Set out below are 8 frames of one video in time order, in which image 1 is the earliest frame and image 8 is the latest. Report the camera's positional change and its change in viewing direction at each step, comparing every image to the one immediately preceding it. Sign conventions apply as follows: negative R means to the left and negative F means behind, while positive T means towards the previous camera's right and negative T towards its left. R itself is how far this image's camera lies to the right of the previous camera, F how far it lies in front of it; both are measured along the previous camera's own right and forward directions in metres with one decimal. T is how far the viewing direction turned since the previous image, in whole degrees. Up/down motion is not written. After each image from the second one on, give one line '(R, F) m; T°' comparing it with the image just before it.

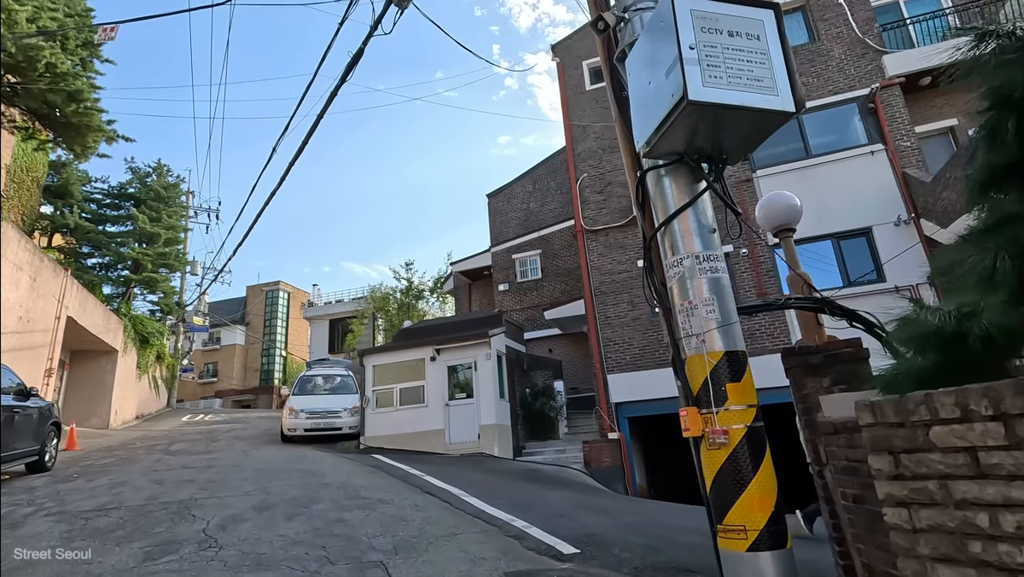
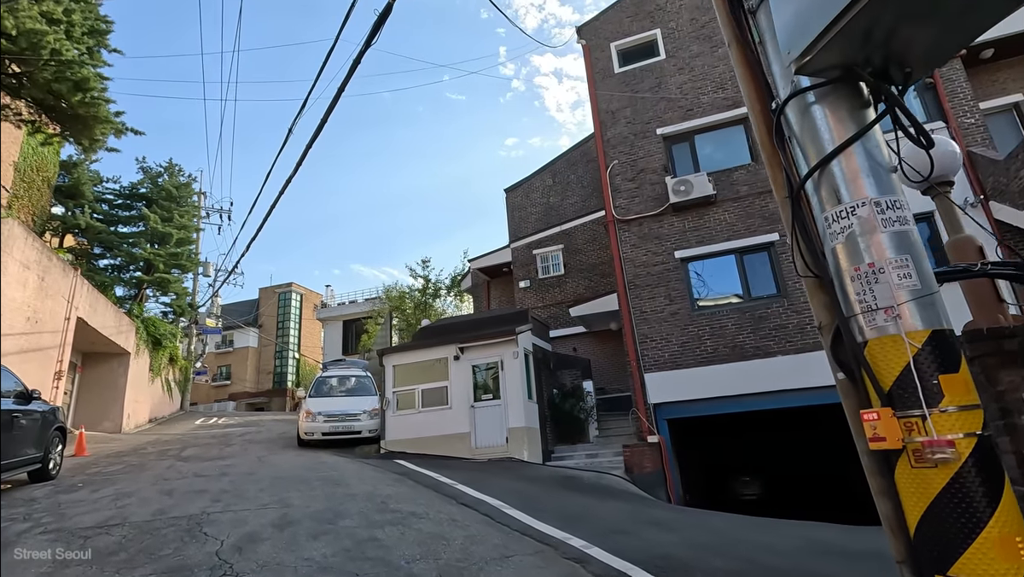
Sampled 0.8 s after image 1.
(-0.4, +0.7) m; -1°
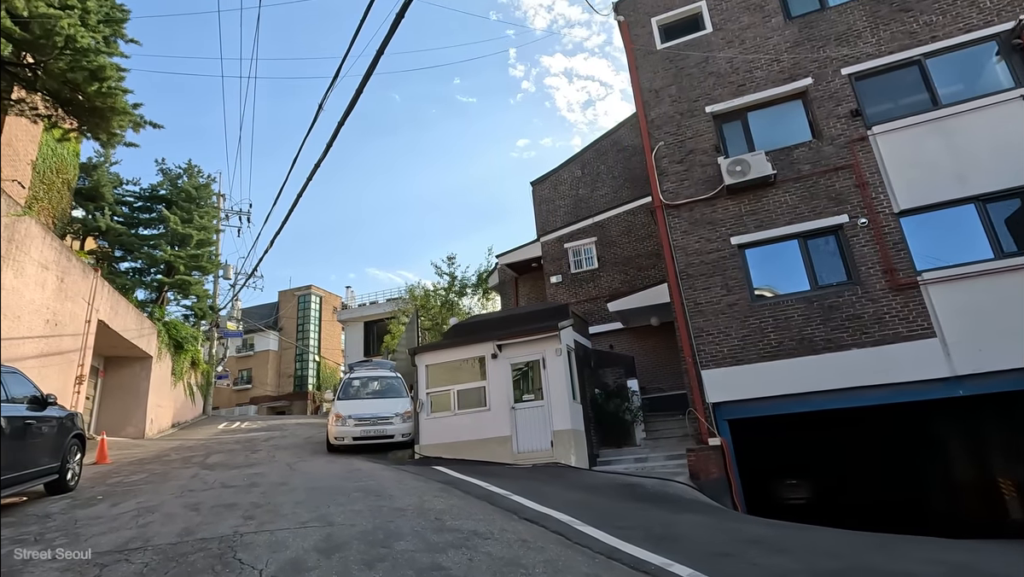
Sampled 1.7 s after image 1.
(-0.5, +0.8) m; -2°
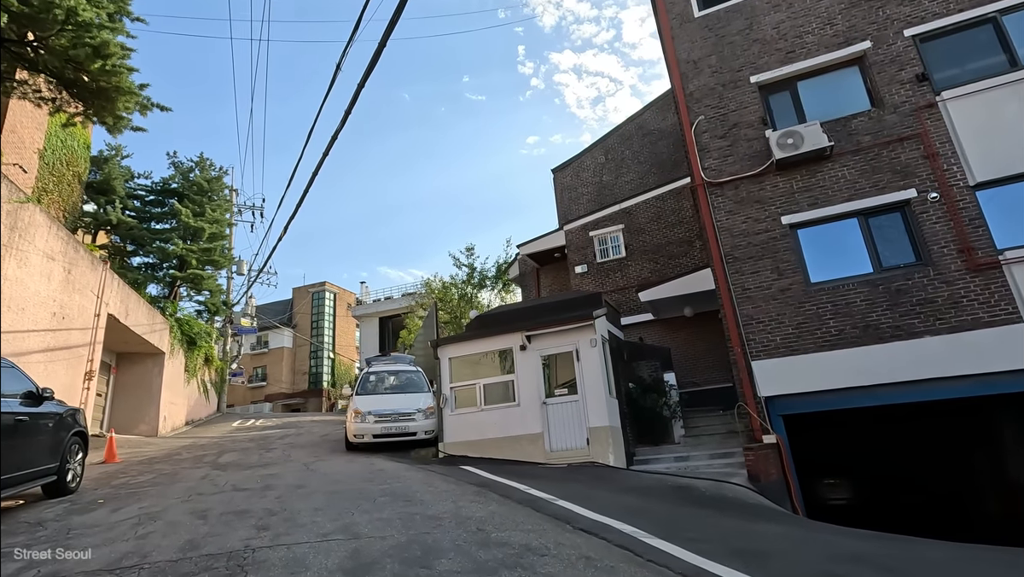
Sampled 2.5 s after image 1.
(-0.4, +0.8) m; -1°
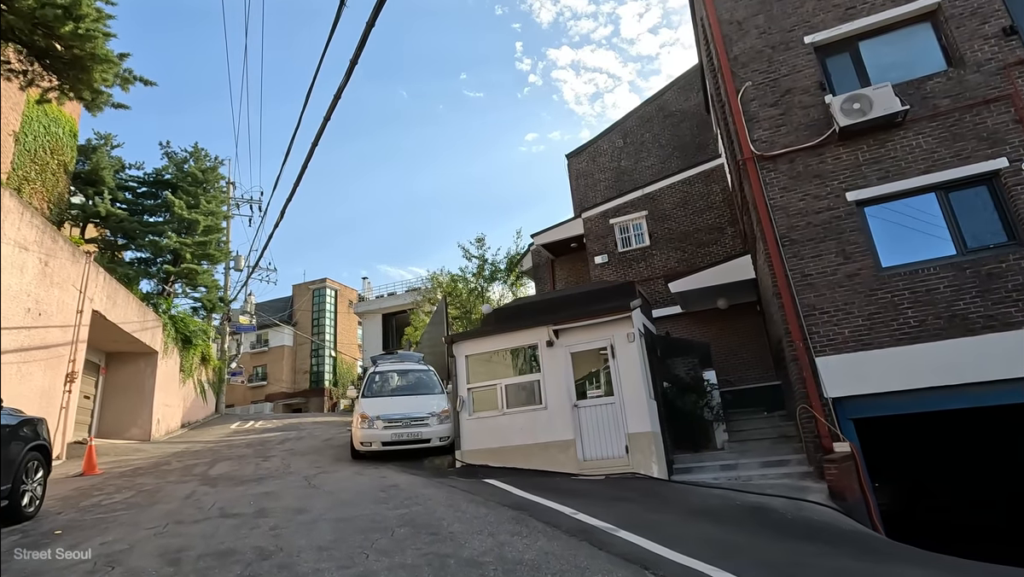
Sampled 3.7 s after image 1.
(-0.4, +1.1) m; 0°
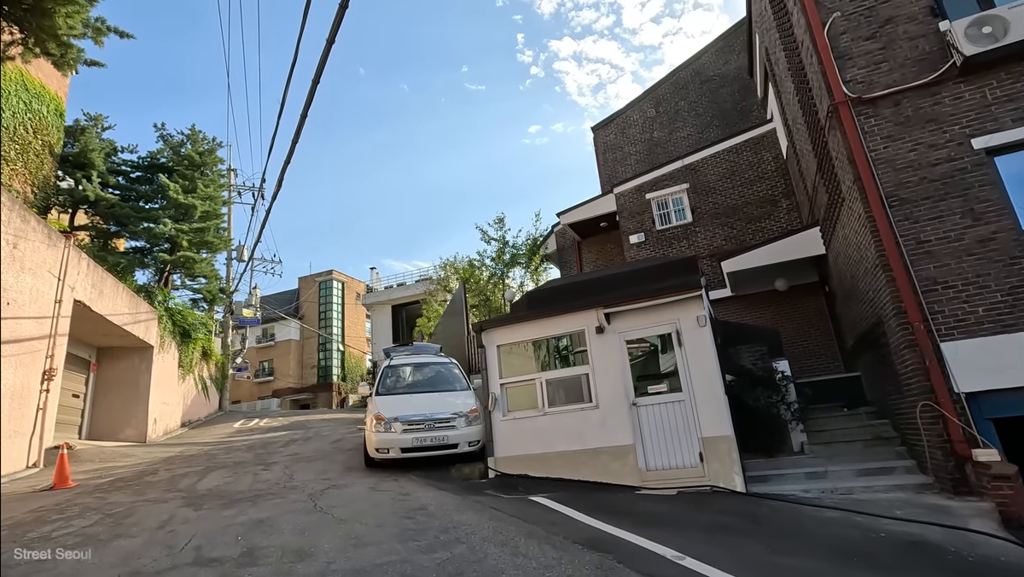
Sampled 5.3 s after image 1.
(-0.5, +1.5) m; -1°
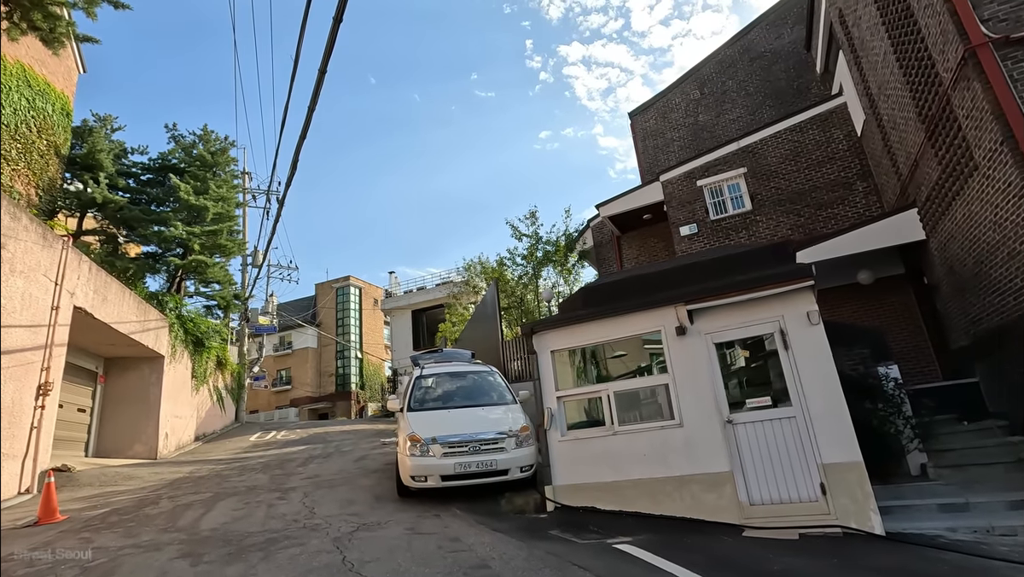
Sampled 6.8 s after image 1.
(-0.6, +1.3) m; -2°
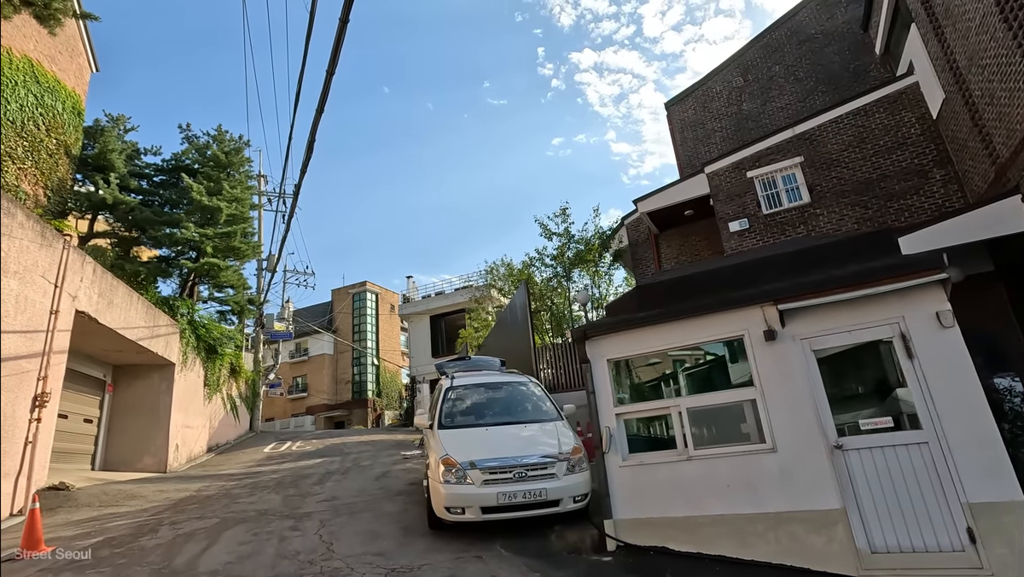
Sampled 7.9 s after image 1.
(-0.4, +1.0) m; -2°
